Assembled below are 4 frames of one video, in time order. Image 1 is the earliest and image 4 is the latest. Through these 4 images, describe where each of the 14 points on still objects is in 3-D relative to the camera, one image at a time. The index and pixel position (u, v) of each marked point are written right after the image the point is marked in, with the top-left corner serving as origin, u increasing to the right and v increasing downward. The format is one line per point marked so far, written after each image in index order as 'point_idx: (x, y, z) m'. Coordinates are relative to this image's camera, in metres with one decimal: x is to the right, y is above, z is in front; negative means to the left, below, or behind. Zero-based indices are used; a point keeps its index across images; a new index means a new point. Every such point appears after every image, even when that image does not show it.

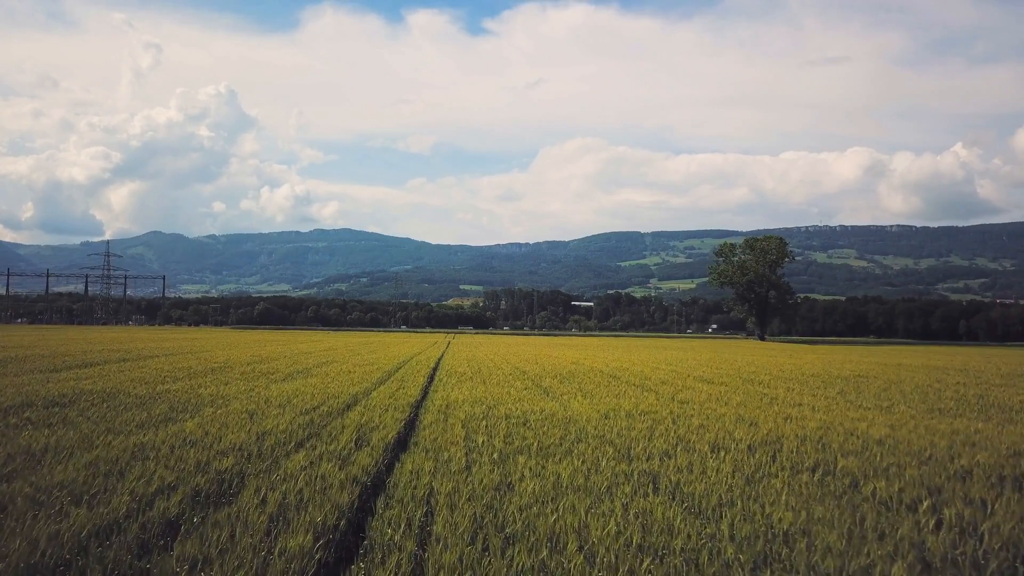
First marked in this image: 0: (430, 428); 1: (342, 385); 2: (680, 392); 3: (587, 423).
0: (-1.1, -1.9, +8.6) m
1: (-3.9, -2.3, +14.4) m
2: (+3.6, -2.3, +13.5) m
3: (+1.1, -1.9, +8.8) m
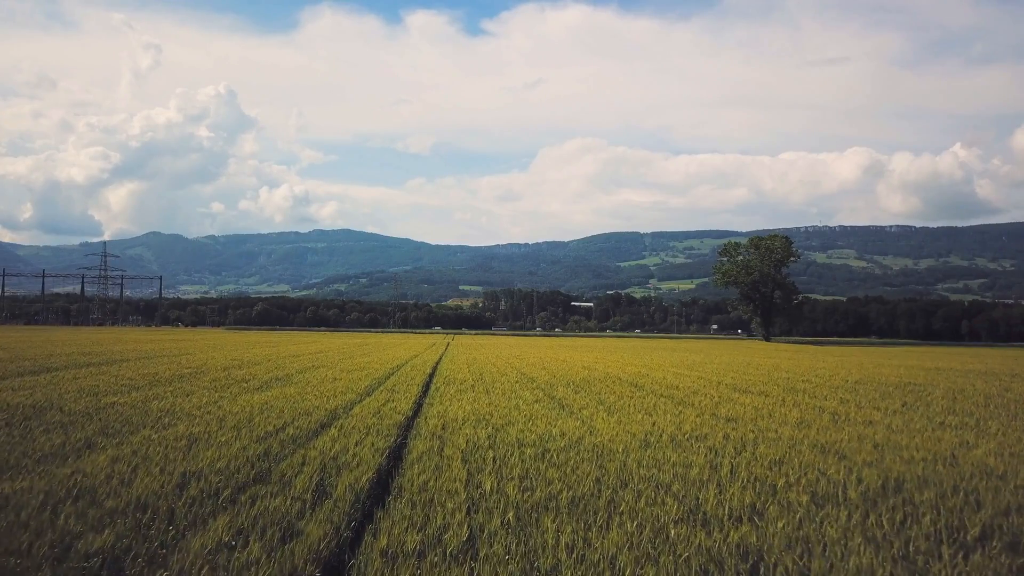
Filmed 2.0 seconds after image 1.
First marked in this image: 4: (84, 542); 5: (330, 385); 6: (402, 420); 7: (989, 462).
0: (-1.0, -1.8, +6.6) m
1: (-3.8, -2.2, +12.3) m
2: (+3.8, -2.2, +11.5) m
3: (+1.2, -1.8, +6.8) m
4: (-2.8, -1.6, +4.0) m
5: (-4.4, -2.3, +15.0) m
6: (-1.7, -2.0, +9.4) m
7: (+5.1, -1.9, +6.7) m
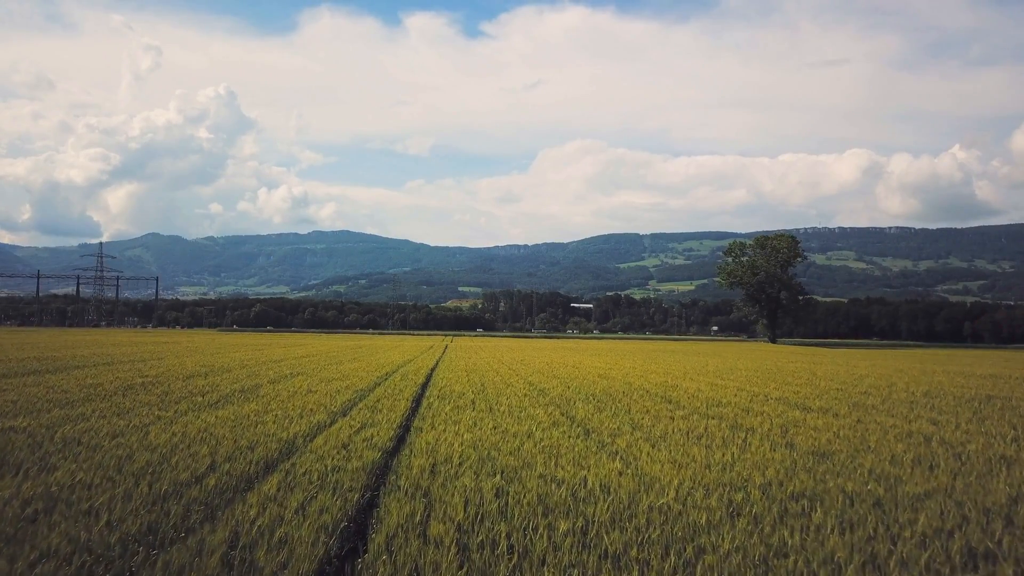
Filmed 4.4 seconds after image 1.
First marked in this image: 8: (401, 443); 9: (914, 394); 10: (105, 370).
0: (-0.8, -1.7, +4.1) m
1: (-3.6, -2.1, +9.8) m
2: (+3.9, -2.1, +9.0) m
3: (+1.4, -1.7, +4.3) m
4: (-2.6, -1.5, +1.5) m
5: (-4.2, -2.2, +12.5) m
6: (-1.5, -1.9, +6.9) m
7: (+5.3, -1.8, +4.2) m
8: (-1.4, -2.0, +8.0) m
9: (+9.4, -2.5, +14.3) m
10: (-12.2, -2.5, +18.5) m
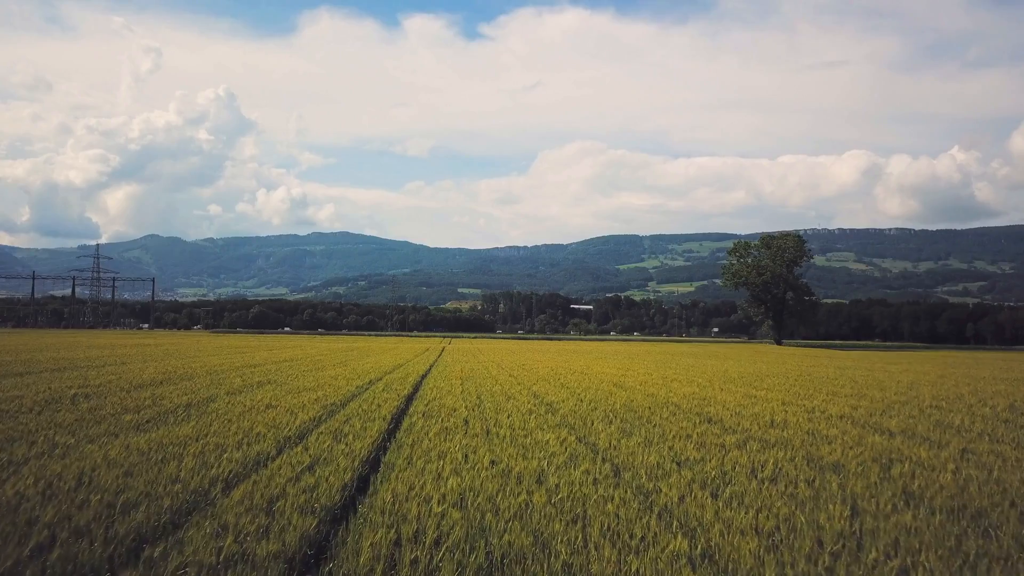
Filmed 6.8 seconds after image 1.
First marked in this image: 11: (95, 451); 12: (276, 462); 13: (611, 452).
0: (-0.8, -1.6, +1.7) m
1: (-3.6, -1.9, +7.4) m
2: (+4.0, -1.9, +6.6) m
3: (+1.4, -1.6, +1.9) m
4: (-2.5, -1.4, -0.9) m
5: (-4.2, -2.1, +10.2) m
6: (-1.5, -1.7, +4.5) m
7: (+5.3, -1.6, +1.8) m
8: (-1.4, -1.9, +5.6) m
9: (+9.4, -2.3, +11.9) m
10: (-12.2, -2.4, +16.1) m
11: (-5.0, -2.0, +7.4) m
12: (-2.7, -1.9, +6.8) m
13: (+1.2, -2.0, +7.4) m
